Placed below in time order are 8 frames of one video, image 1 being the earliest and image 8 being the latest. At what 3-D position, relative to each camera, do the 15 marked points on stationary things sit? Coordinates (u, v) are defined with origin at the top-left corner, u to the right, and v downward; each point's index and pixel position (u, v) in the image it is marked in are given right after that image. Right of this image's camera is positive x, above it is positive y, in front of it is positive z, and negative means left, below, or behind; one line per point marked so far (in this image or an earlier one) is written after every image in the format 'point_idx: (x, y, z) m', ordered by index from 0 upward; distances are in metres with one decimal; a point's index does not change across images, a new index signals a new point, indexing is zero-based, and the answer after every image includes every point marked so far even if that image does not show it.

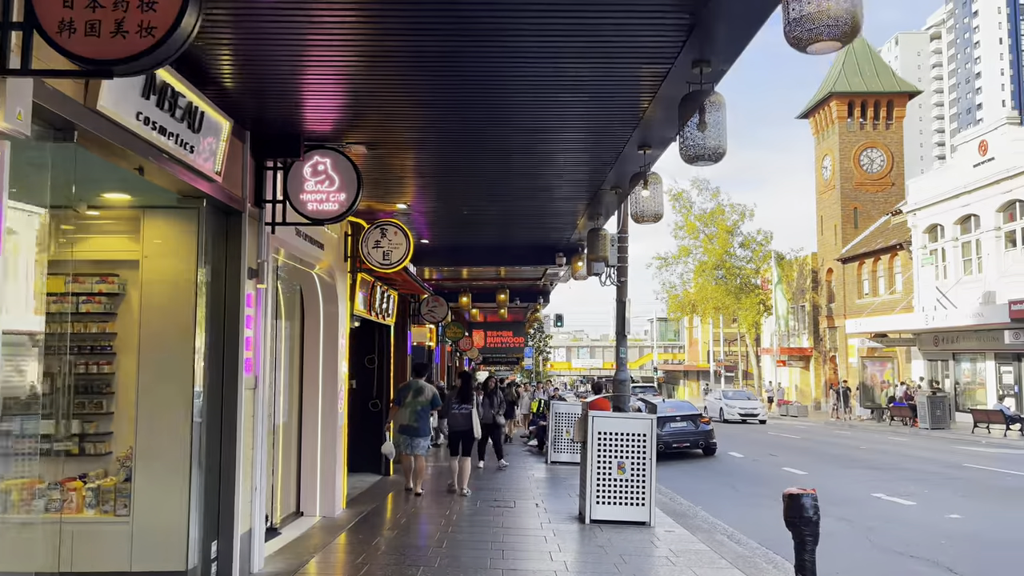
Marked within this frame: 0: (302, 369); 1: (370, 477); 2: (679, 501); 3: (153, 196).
0: (-2.5, -0.9, +9.4) m
1: (-2.3, -3.1, +13.2) m
2: (+2.5, -3.2, +12.0) m
3: (-2.5, +0.7, +5.6) m
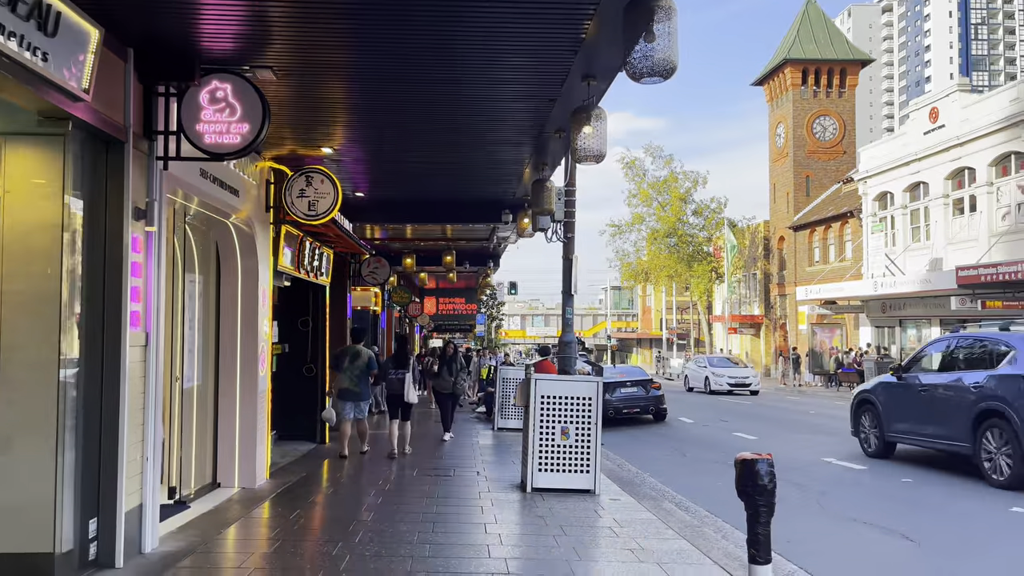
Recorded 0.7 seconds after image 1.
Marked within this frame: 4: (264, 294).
0: (-3.1, -0.4, +8.6) m
1: (-3.2, -2.4, +12.5) m
2: (+1.6, -2.6, +11.6) m
3: (-3.0, +1.0, +4.8) m
4: (-2.7, -0.1, +8.9) m
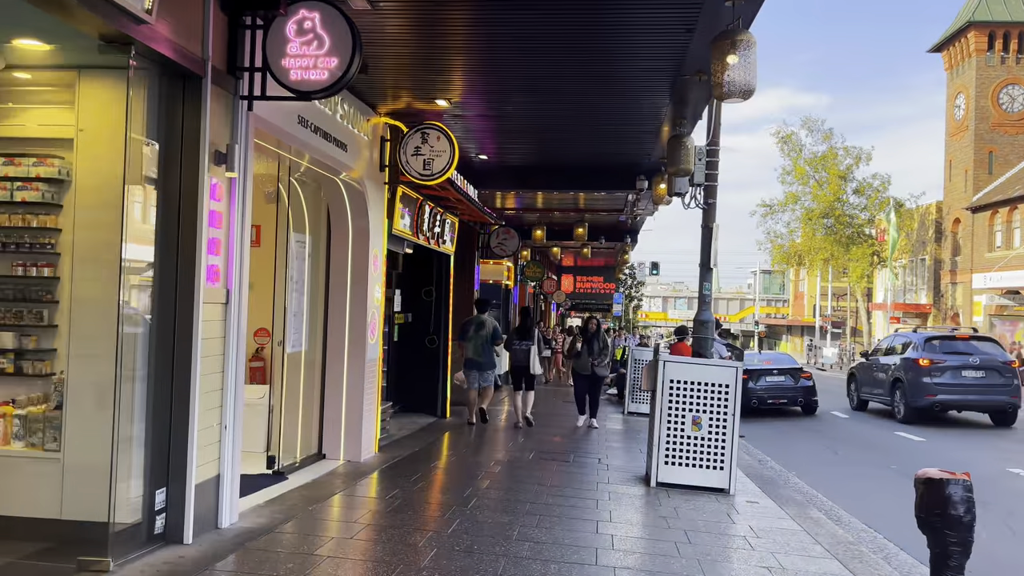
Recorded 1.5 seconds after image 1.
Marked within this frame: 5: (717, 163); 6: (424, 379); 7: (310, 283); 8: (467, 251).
0: (-1.9, -0.1, +8.2) m
1: (-1.3, -2.0, +12.1) m
2: (+3.3, -2.3, +10.3) m
3: (-2.4, +1.3, +4.4) m
4: (-1.4, +0.3, +8.4) m
5: (+2.2, +1.3, +8.7) m
6: (-1.4, -1.4, +12.5) m
7: (-2.0, 0.0, +8.1) m
8: (-0.8, +0.7, +14.8) m
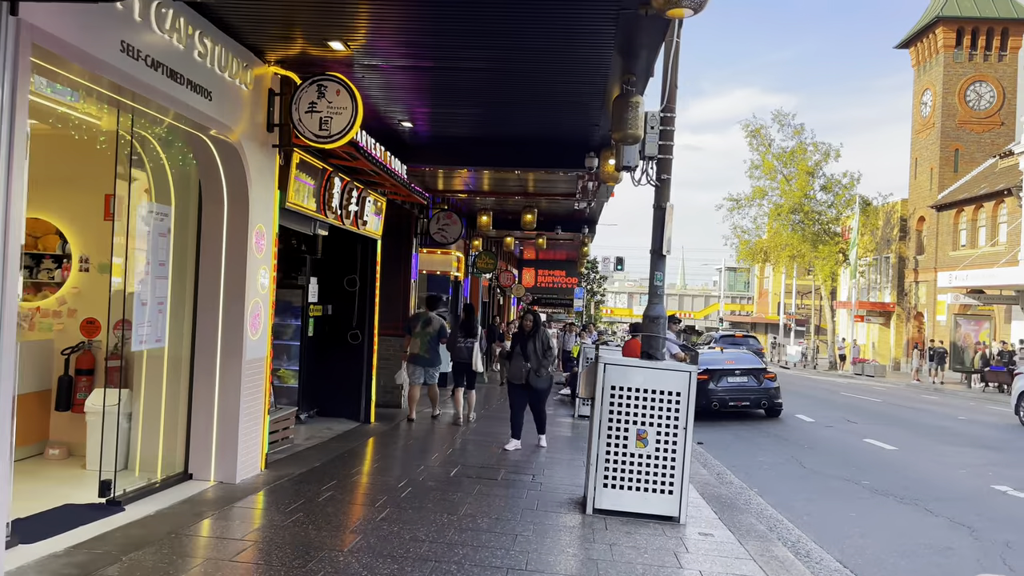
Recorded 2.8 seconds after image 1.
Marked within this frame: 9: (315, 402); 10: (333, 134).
0: (-2.6, +0.1, +6.8) m
1: (-2.2, -1.8, +10.7) m
2: (+2.4, -2.2, +9.1) m
3: (-2.9, +1.4, +2.9) m
4: (-2.2, +0.5, +7.0) m
5: (+1.5, +1.4, +7.4) m
6: (-2.3, -1.3, +11.0) m
7: (-2.8, +0.2, +6.6) m
8: (-1.8, +0.8, +13.4) m
9: (-2.7, -1.6, +11.1) m
10: (-1.5, +1.3, +6.9) m
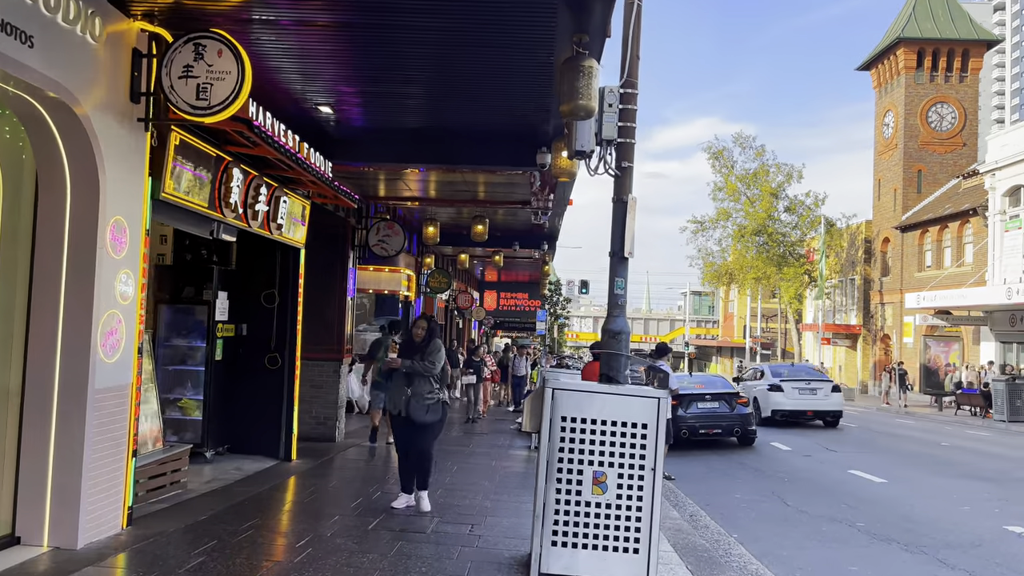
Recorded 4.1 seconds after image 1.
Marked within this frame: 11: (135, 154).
0: (-3.1, 0.0, +5.3) m
1: (-2.9, -2.0, +9.2) m
2: (+1.8, -2.3, +7.7) m
3: (-3.3, +1.5, +1.5) m
4: (-2.7, +0.4, +5.6) m
5: (+0.9, +1.4, +6.1) m
6: (-3.0, -1.4, +9.5) m
7: (-3.3, +0.1, +5.2) m
8: (-2.6, +0.6, +11.9) m
9: (-3.4, -1.8, +9.6) m
10: (-2.1, +1.3, +5.5) m
11: (-2.7, +1.0, +5.7) m
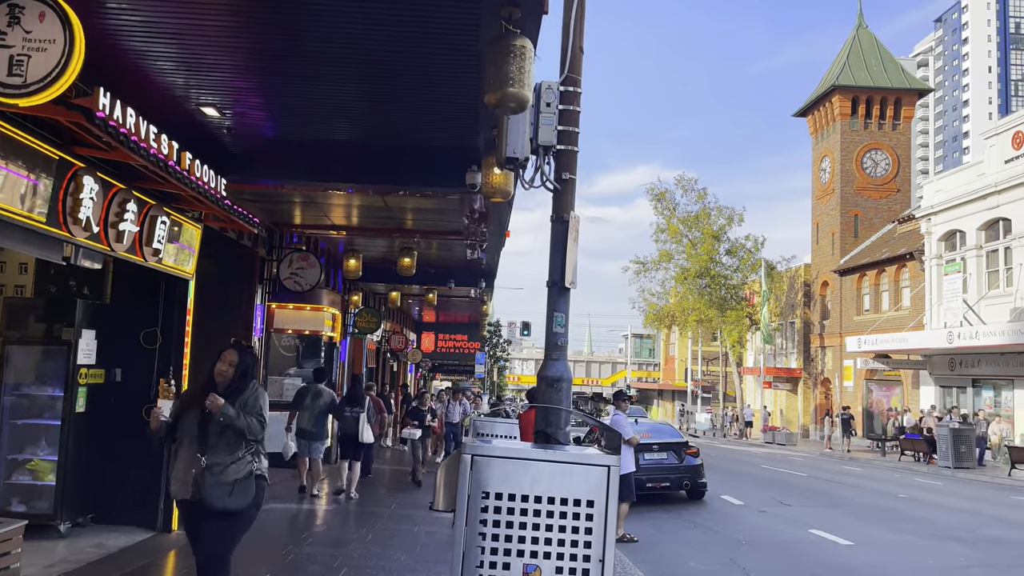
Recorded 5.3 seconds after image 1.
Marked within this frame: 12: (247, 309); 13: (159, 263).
0: (-3.6, -0.1, +3.8) m
1: (-3.6, -2.4, +7.6) m
2: (+1.2, -2.6, +6.5) m
3: (-3.5, +1.5, +0.1) m
4: (-3.2, +0.2, +4.2) m
5: (+0.4, +1.1, +5.0) m
6: (-3.7, -1.8, +8.0) m
7: (-3.7, 0.0, +3.7) m
8: (-3.5, +0.1, +10.5) m
9: (-4.2, -2.1, +8.0) m
10: (-2.5, +1.1, +4.2) m
11: (-3.2, +0.8, +4.4) m
12: (-3.5, -0.3, +10.5) m
13: (-3.2, +0.2, +7.3) m
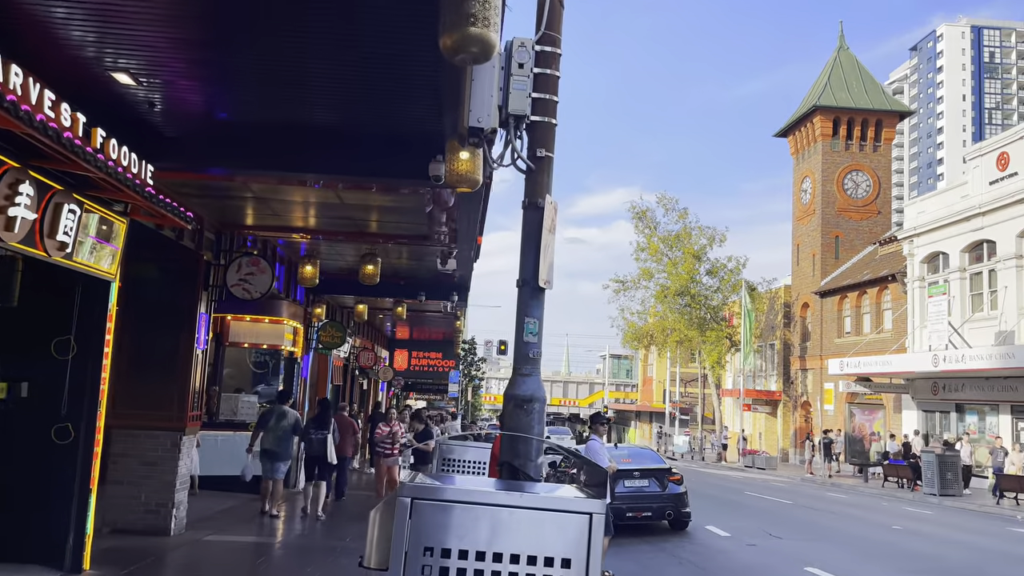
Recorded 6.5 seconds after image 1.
0: (-3.8, 0.0, +2.8) m
1: (-3.9, -2.4, +6.5) m
2: (+0.9, -2.7, +5.5) m
3: (-3.5, +1.7, -0.9) m
4: (-3.3, +0.3, +3.1) m
5: (+0.2, +1.1, +4.1) m
6: (-4.0, -1.8, +6.9) m
7: (-3.9, +0.1, +2.7) m
8: (-3.9, 0.0, +9.5) m
9: (-4.5, -2.1, +6.9) m
10: (-2.7, +1.1, +3.2) m
11: (-3.3, +0.8, +3.3) m
12: (-3.8, -0.4, +9.5) m
13: (-3.5, +0.2, +6.3) m
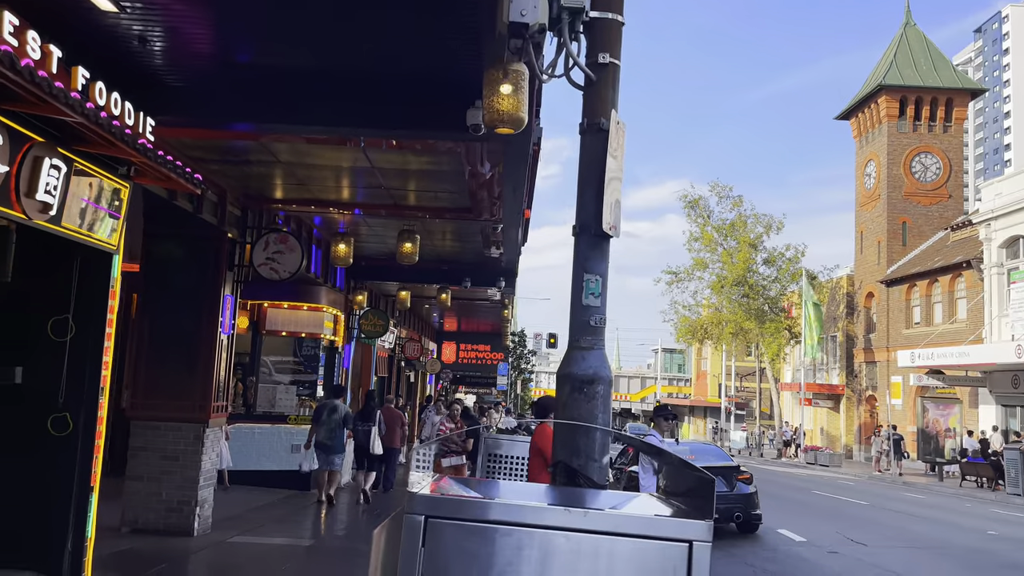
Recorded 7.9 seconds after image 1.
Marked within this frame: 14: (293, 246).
0: (-3.6, +0.1, +2.0) m
1: (-3.5, -2.2, +5.8) m
2: (+1.2, -2.4, +4.5) m
3: (-3.6, +1.9, -1.7) m
4: (-3.2, +0.5, +2.3) m
5: (+0.4, +1.4, +3.1) m
6: (-3.6, -1.6, +6.2) m
7: (-3.7, +0.3, +1.9) m
8: (-3.3, +0.2, +8.7) m
9: (-4.1, -1.9, +6.2) m
10: (-2.5, +1.3, +2.4) m
11: (-3.1, +1.0, +2.6) m
12: (-3.3, -0.1, +8.7) m
13: (-3.1, +0.4, +5.5) m
14: (-2.5, +0.5, +9.4) m
